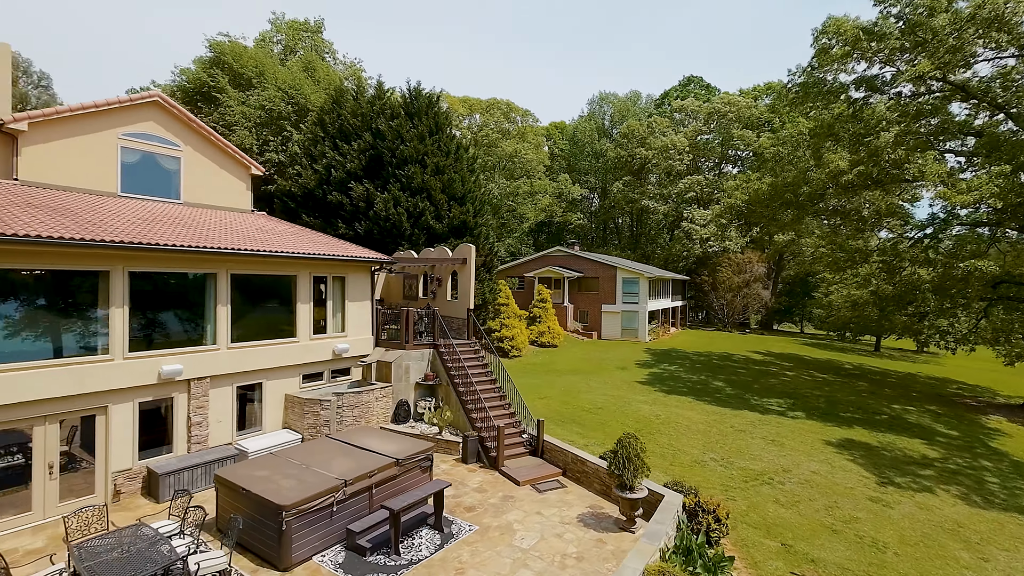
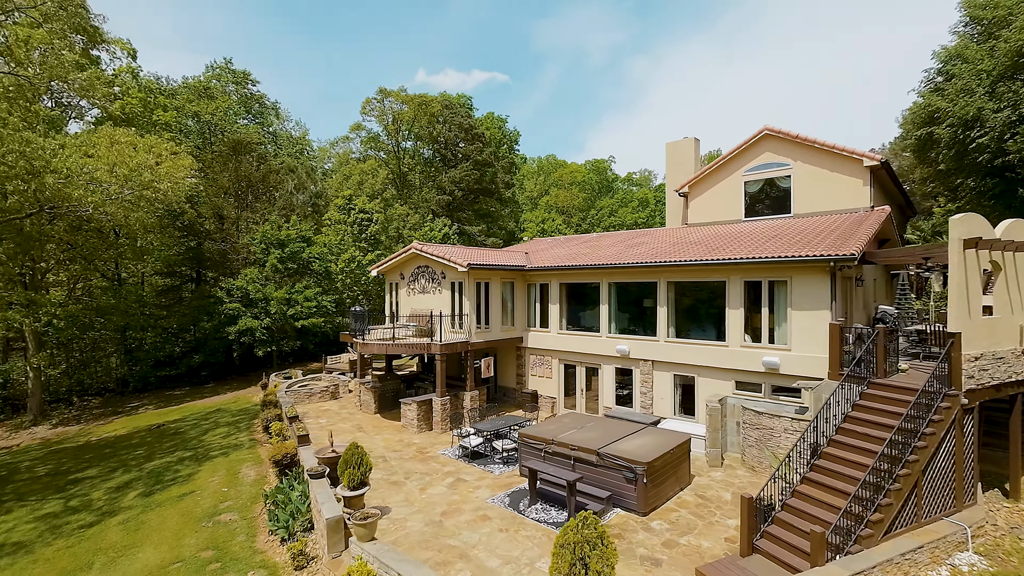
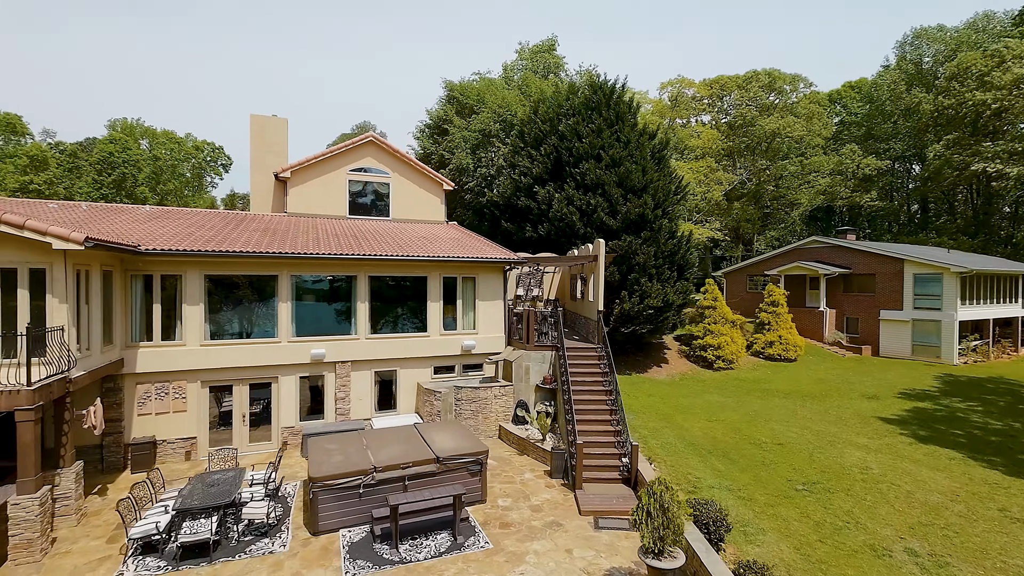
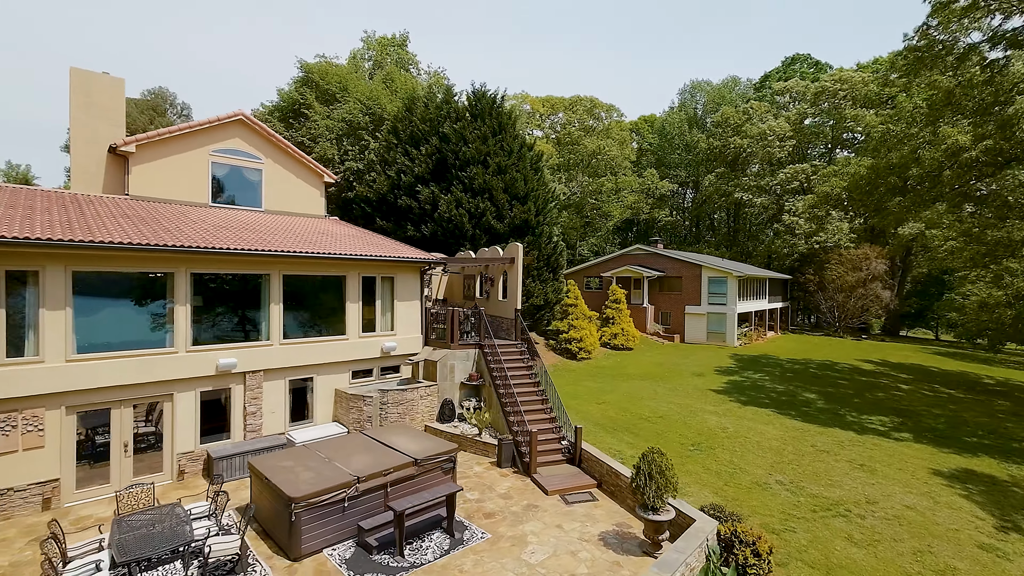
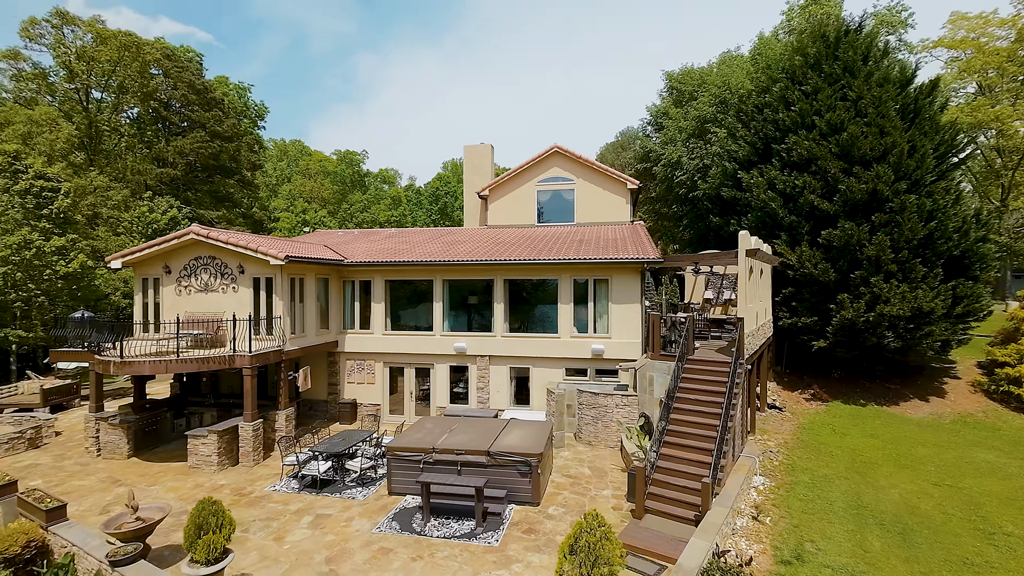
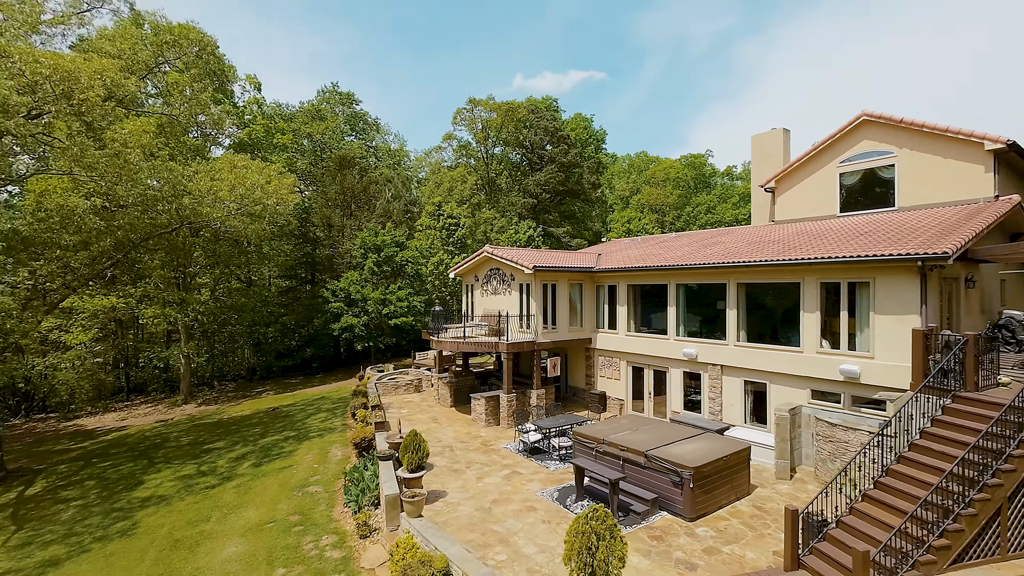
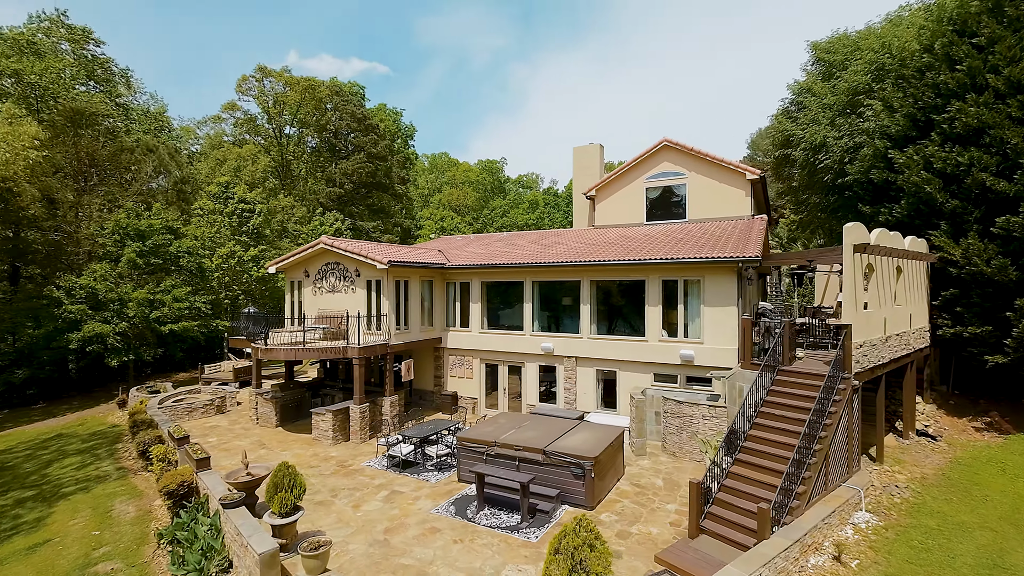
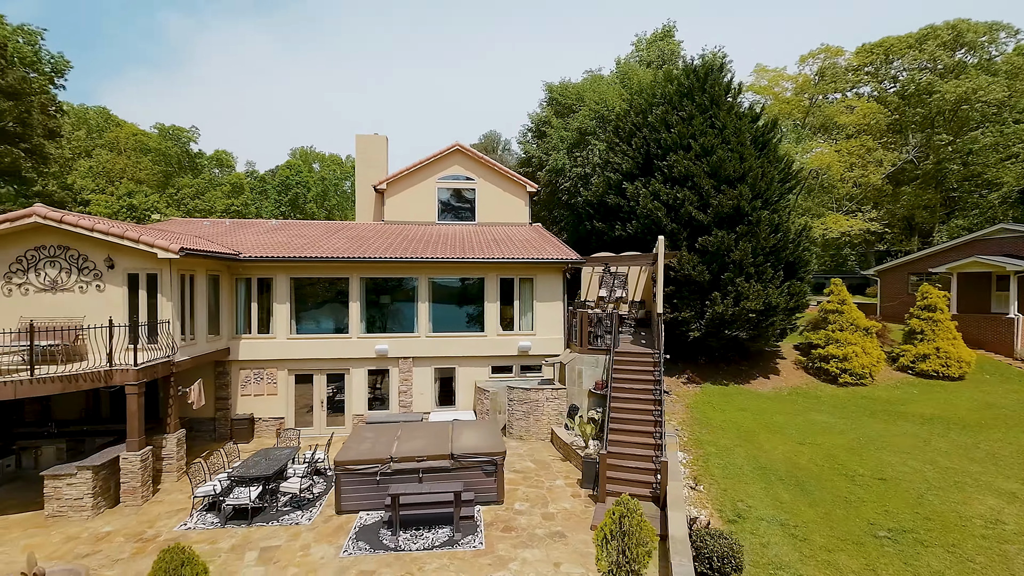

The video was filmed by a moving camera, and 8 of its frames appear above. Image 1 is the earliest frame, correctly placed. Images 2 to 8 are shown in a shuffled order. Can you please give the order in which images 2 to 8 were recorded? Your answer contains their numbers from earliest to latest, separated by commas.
4, 3, 8, 5, 7, 2, 6
